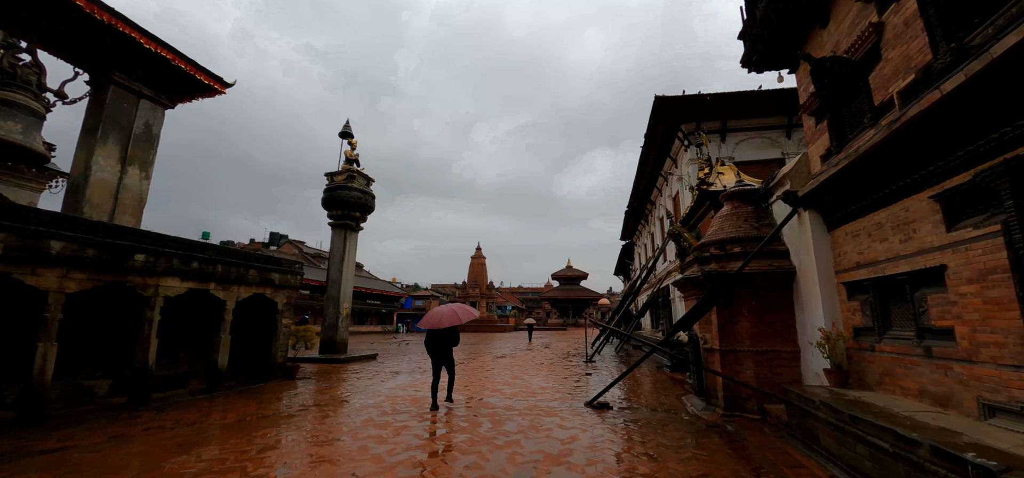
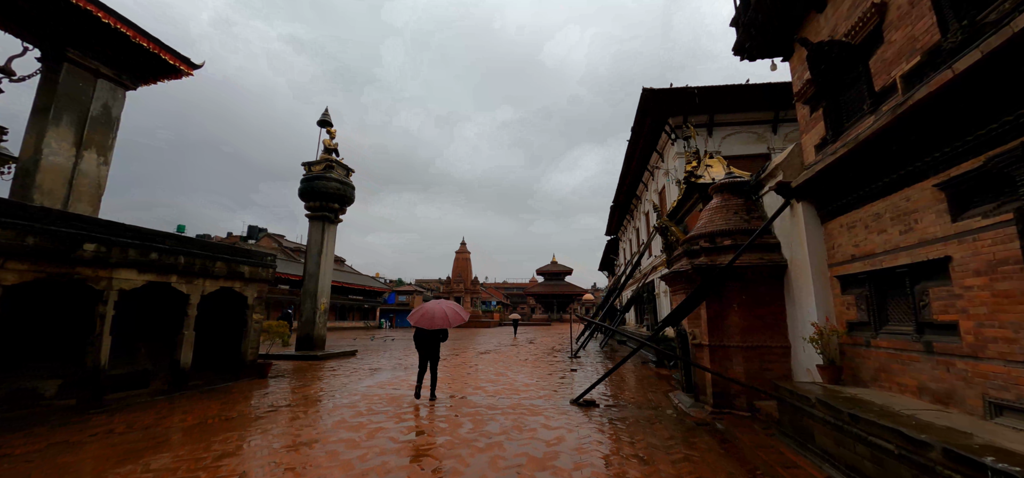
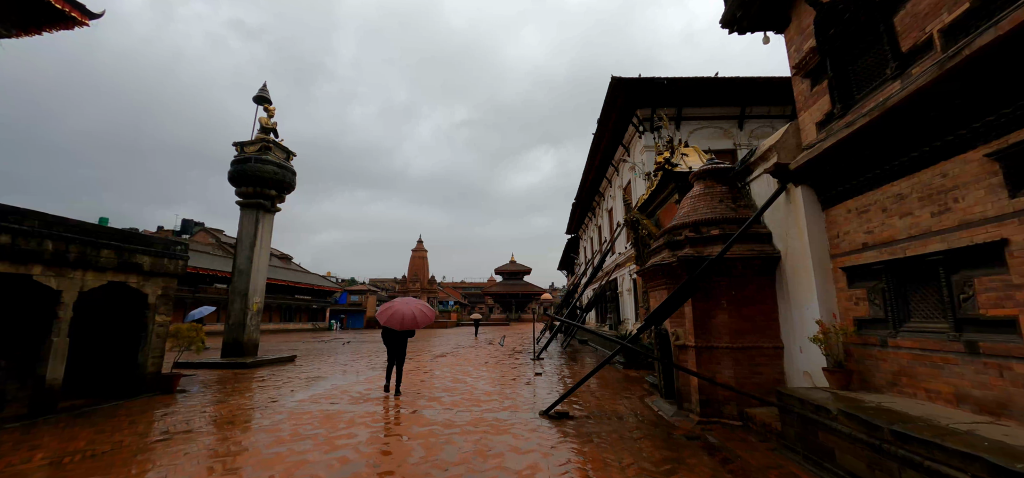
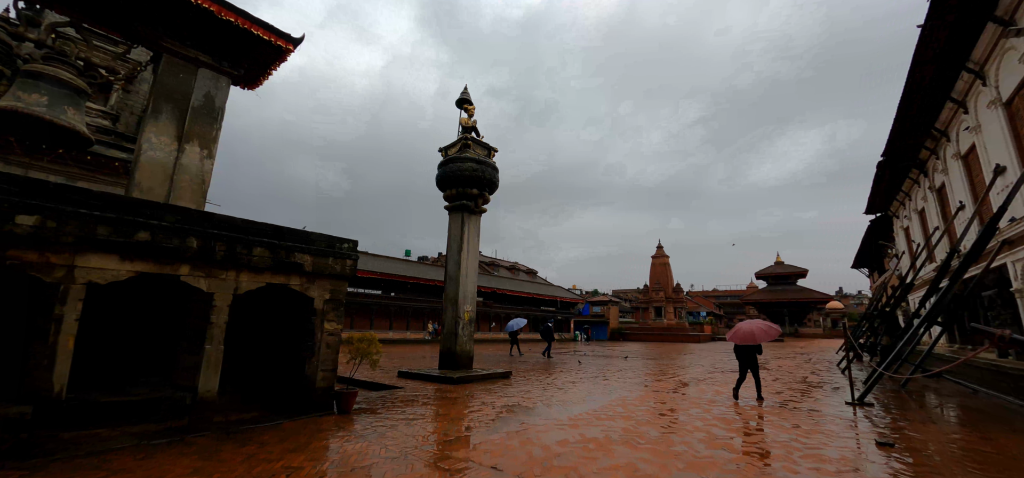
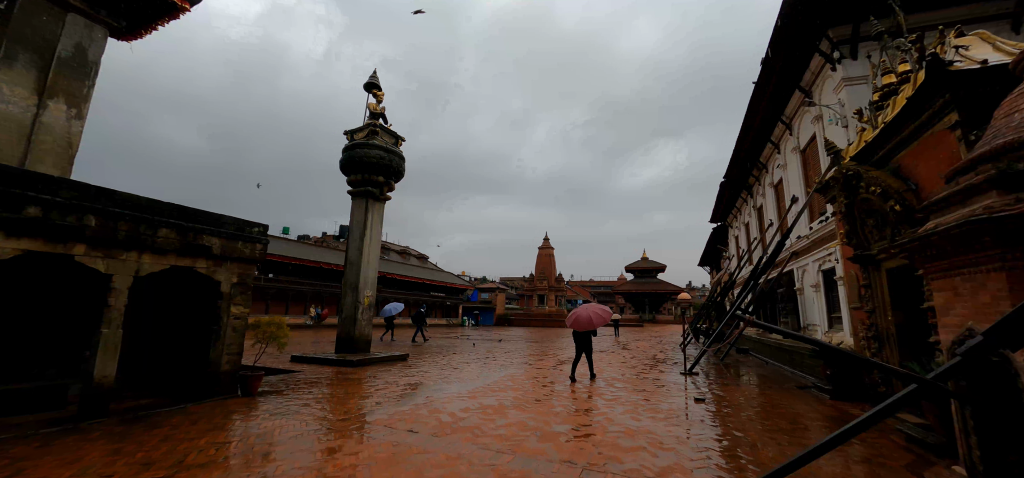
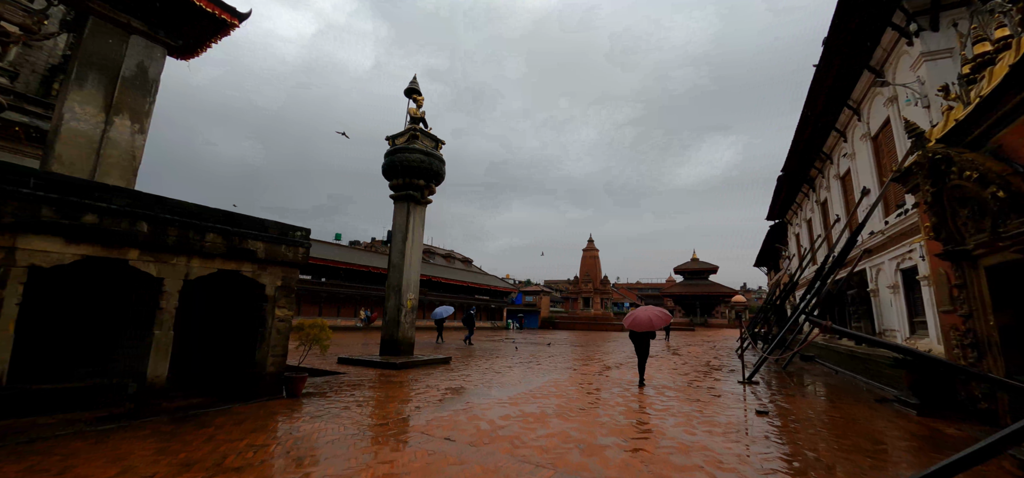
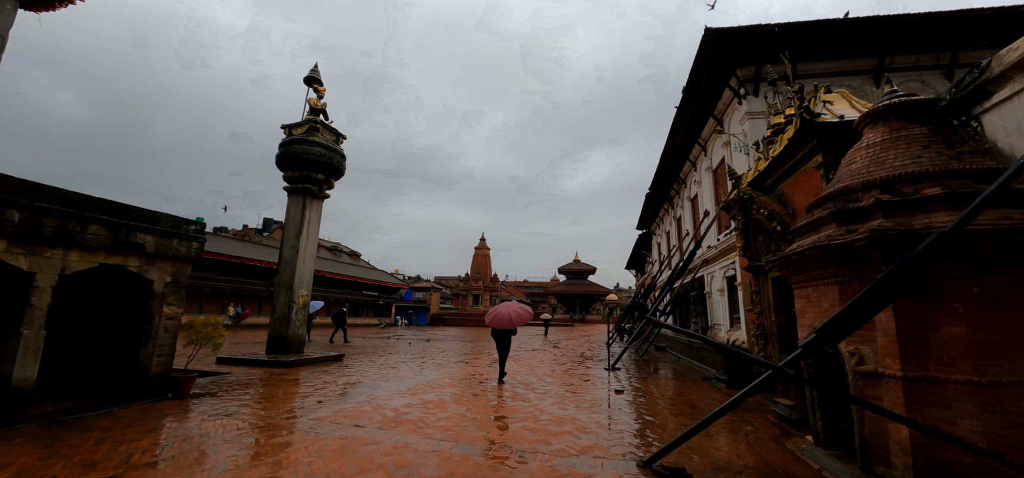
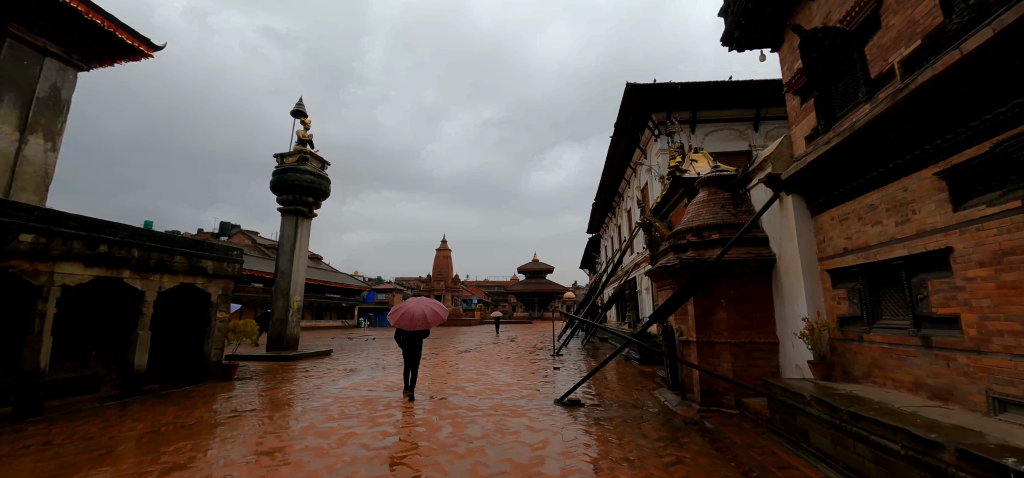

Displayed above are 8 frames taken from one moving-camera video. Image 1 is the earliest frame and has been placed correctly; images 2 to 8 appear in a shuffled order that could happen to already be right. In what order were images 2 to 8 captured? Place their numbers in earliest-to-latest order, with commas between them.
2, 8, 3, 7, 5, 6, 4
